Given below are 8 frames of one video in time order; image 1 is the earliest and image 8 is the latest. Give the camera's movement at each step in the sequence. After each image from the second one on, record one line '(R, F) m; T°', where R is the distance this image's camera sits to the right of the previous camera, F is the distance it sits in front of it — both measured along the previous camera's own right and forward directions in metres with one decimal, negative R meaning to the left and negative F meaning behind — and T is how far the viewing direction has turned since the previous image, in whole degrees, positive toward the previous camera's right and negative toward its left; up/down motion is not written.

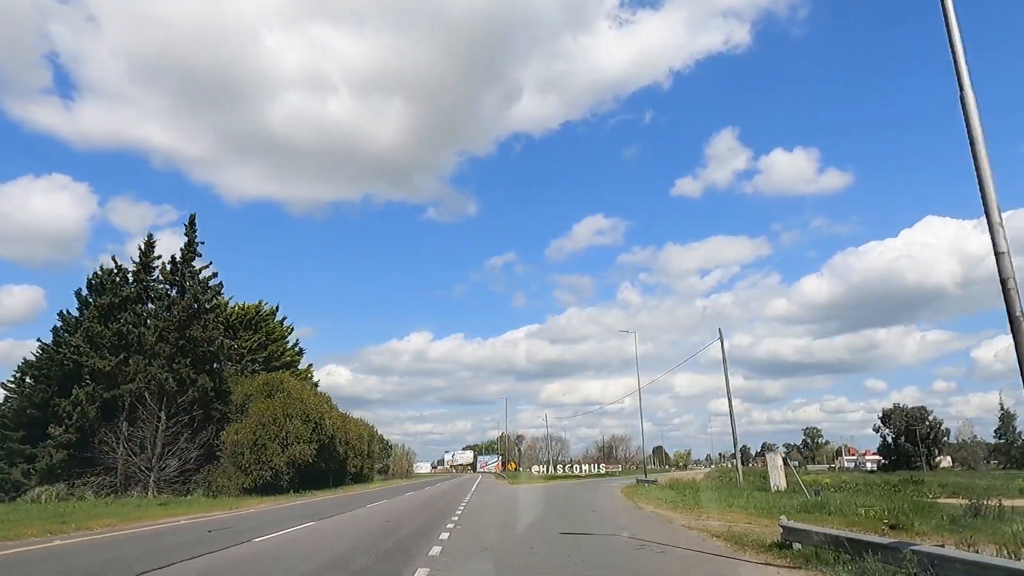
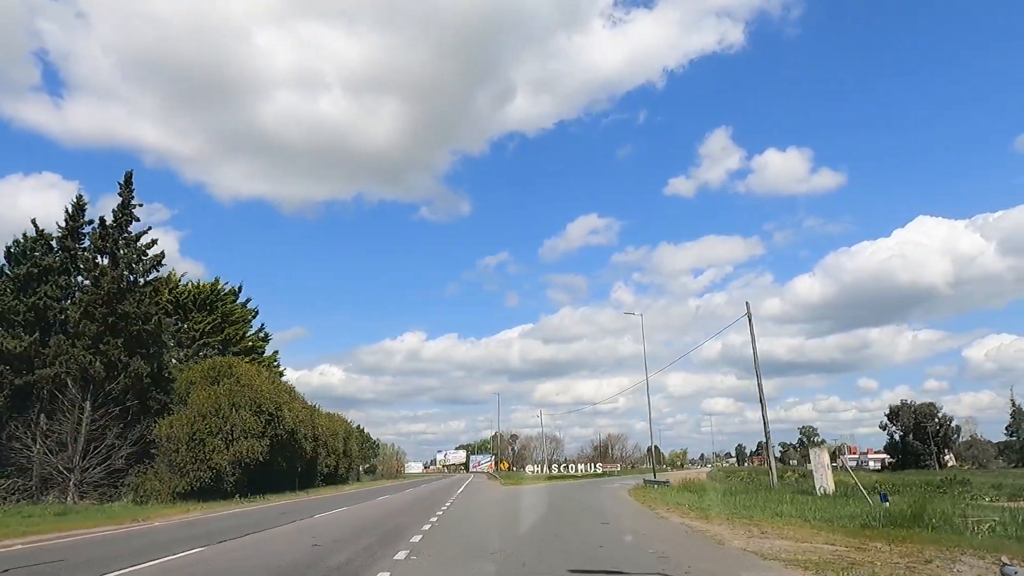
(+0.1, +2.5) m; +1°
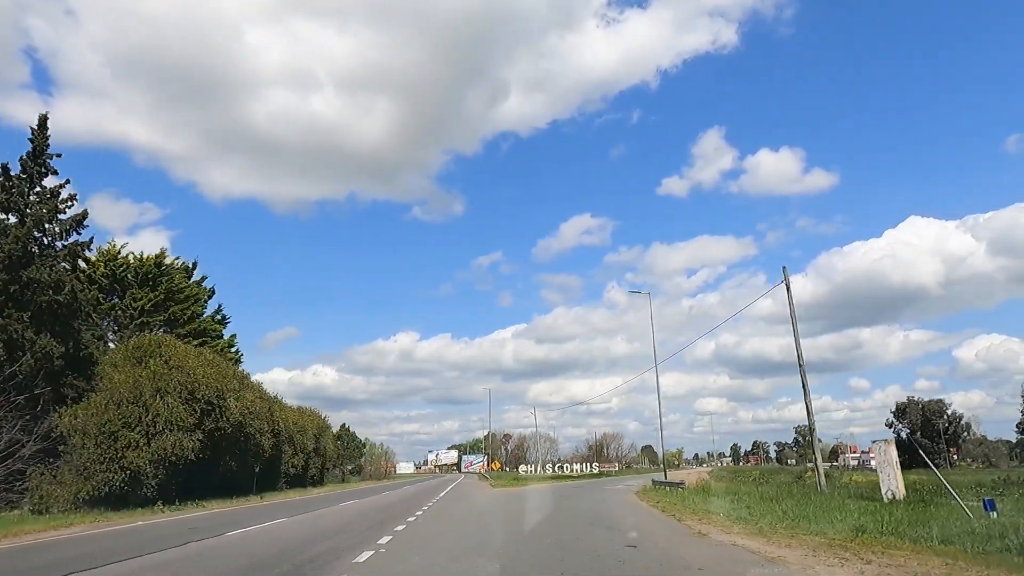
(+0.1, +2.4) m; +1°
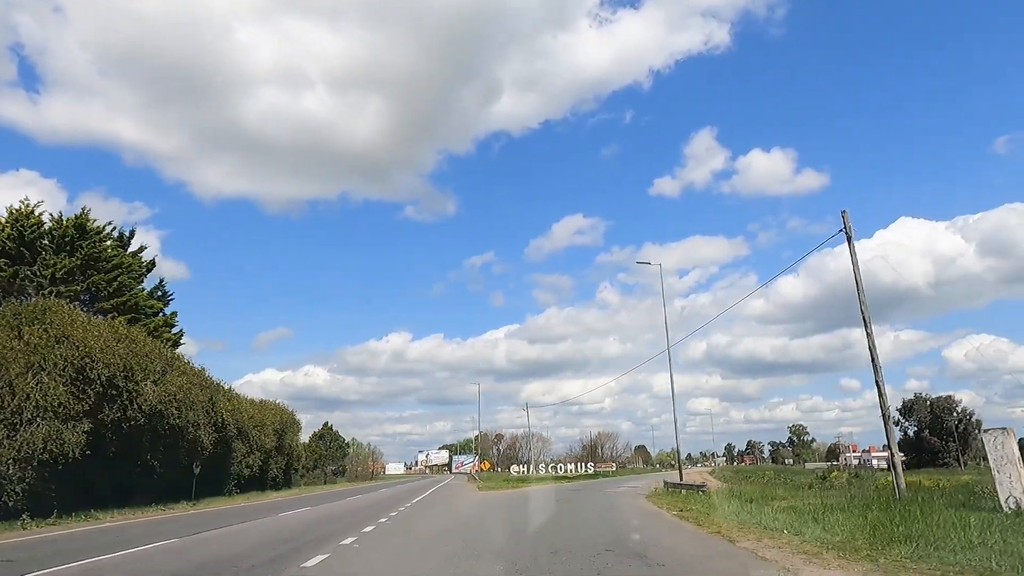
(+0.1, +2.5) m; +1°
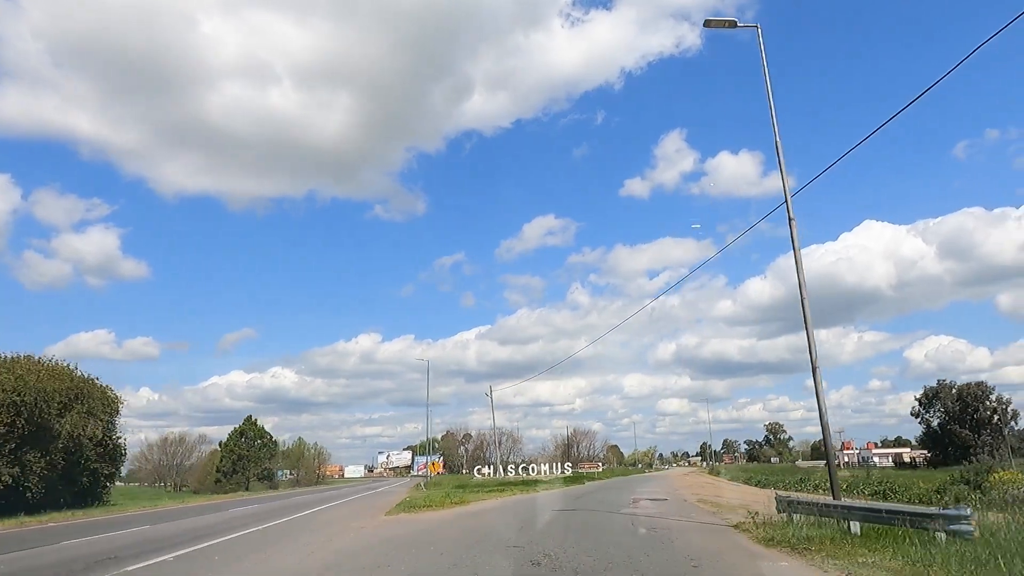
(+0.5, +8.3) m; +2°
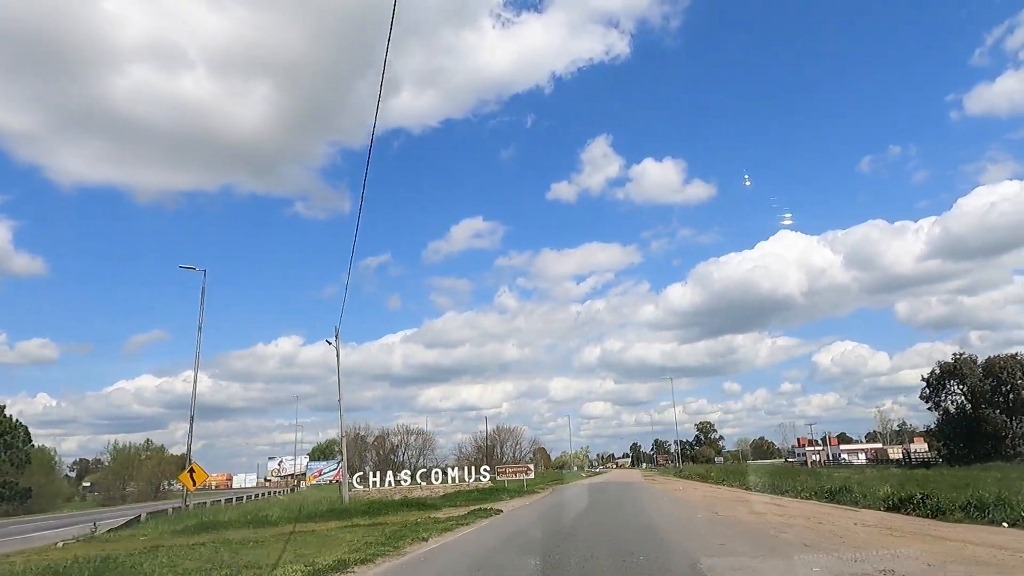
(+1.5, +13.0) m; +6°
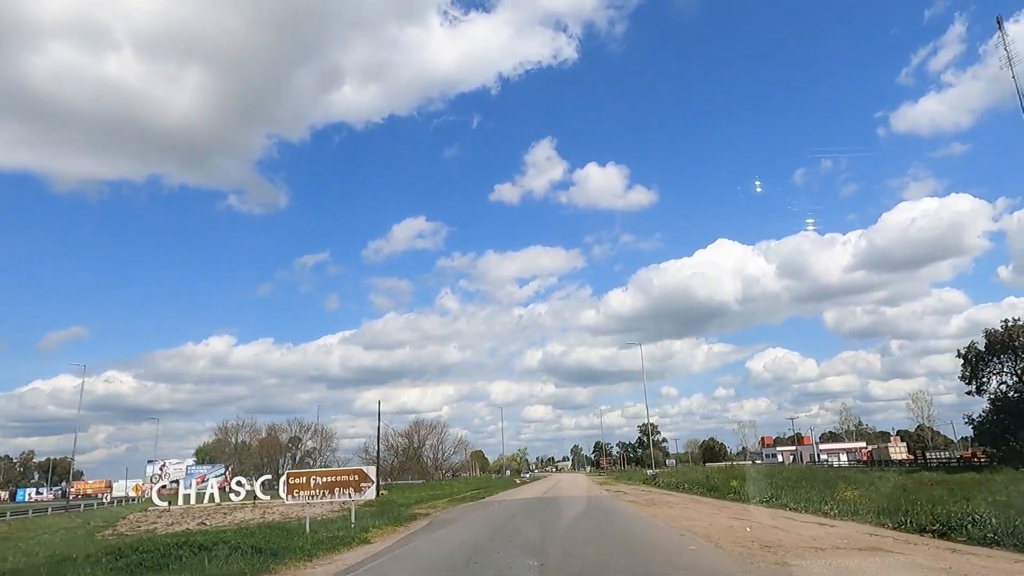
(+1.6, +11.4) m; +5°
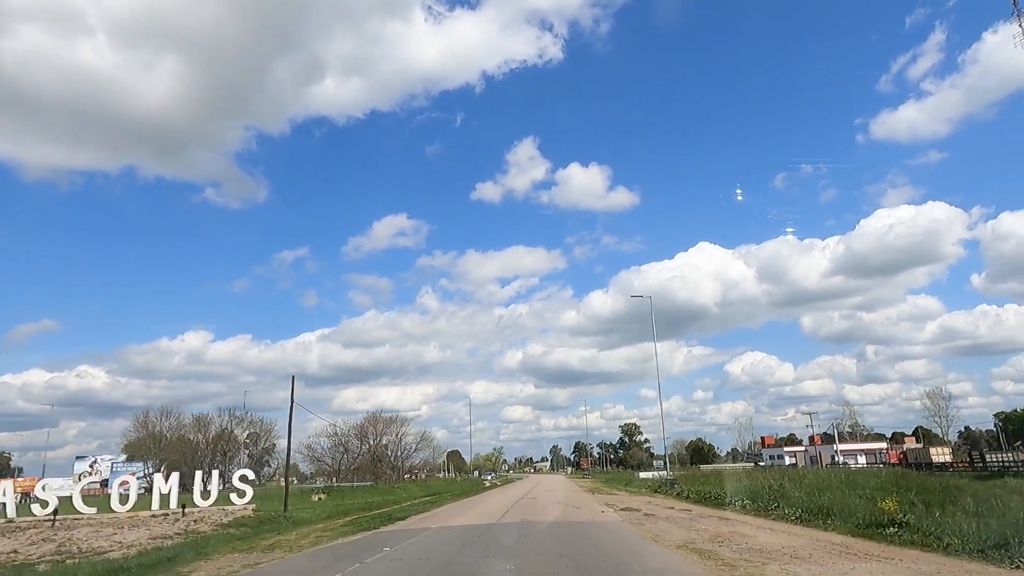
(+0.6, +7.4) m; +2°
